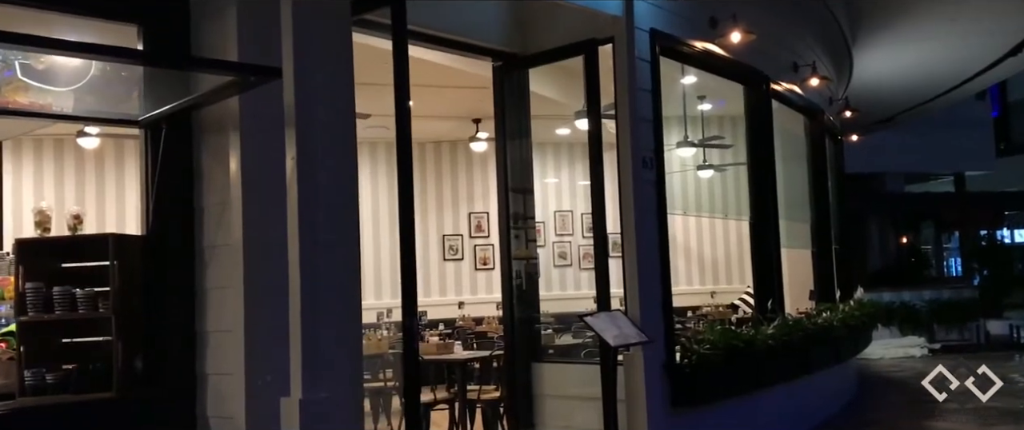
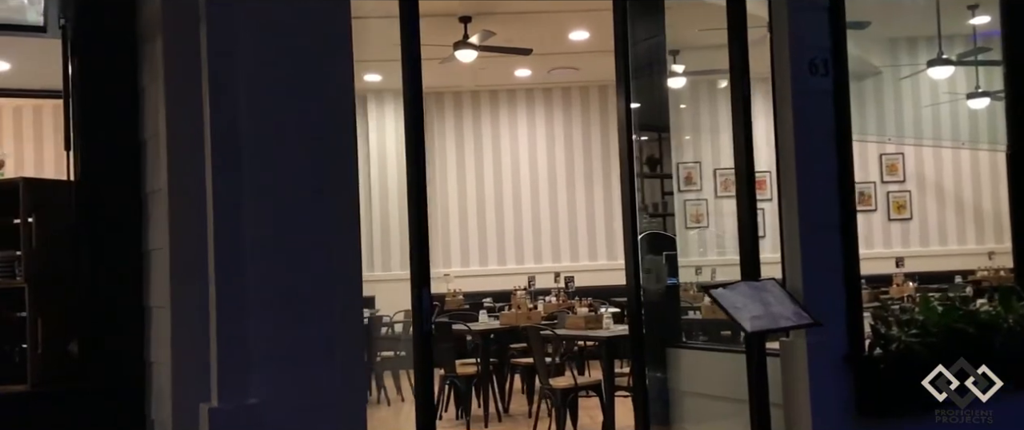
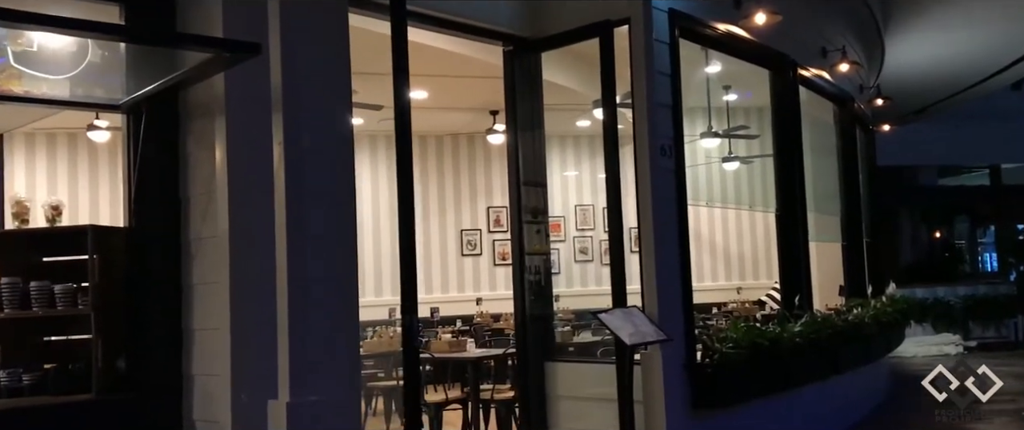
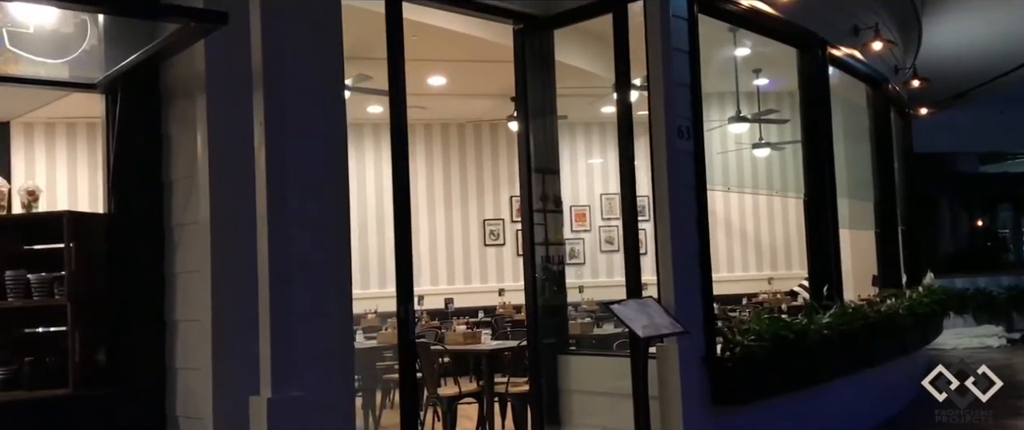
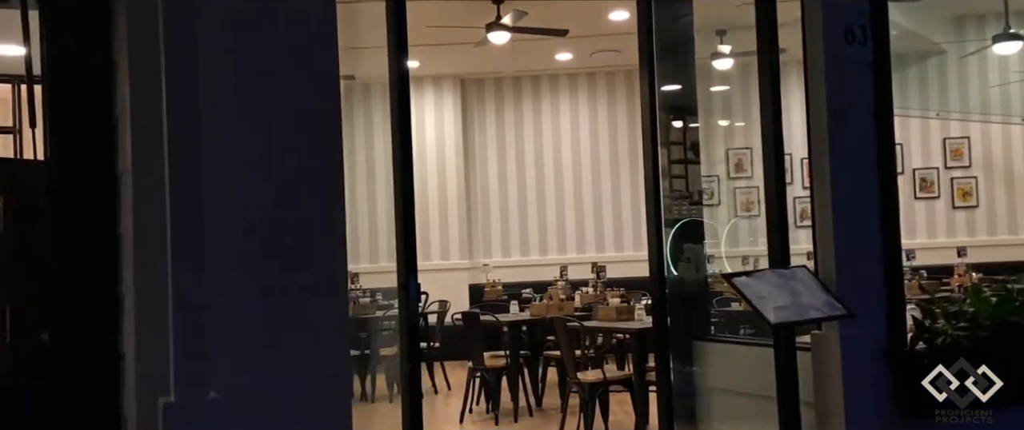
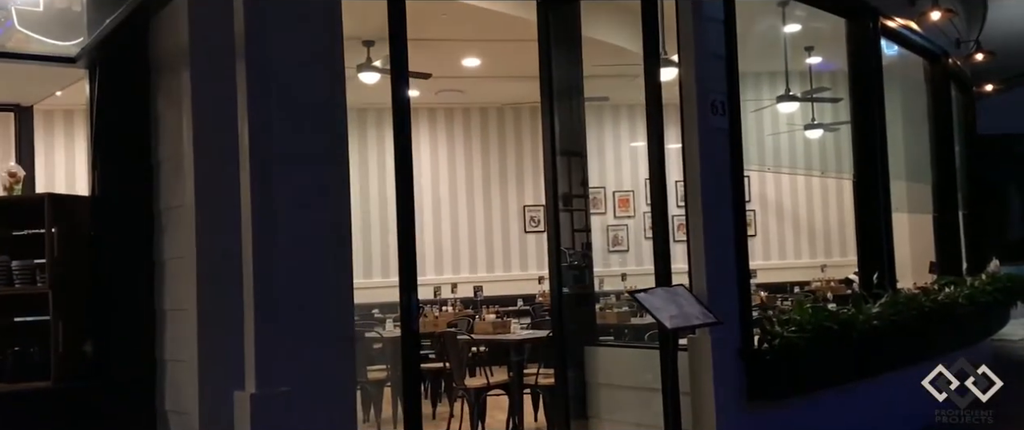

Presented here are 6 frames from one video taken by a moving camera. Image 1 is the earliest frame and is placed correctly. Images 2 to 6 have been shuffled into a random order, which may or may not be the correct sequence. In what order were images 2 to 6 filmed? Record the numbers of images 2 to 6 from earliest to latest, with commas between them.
3, 4, 6, 2, 5
